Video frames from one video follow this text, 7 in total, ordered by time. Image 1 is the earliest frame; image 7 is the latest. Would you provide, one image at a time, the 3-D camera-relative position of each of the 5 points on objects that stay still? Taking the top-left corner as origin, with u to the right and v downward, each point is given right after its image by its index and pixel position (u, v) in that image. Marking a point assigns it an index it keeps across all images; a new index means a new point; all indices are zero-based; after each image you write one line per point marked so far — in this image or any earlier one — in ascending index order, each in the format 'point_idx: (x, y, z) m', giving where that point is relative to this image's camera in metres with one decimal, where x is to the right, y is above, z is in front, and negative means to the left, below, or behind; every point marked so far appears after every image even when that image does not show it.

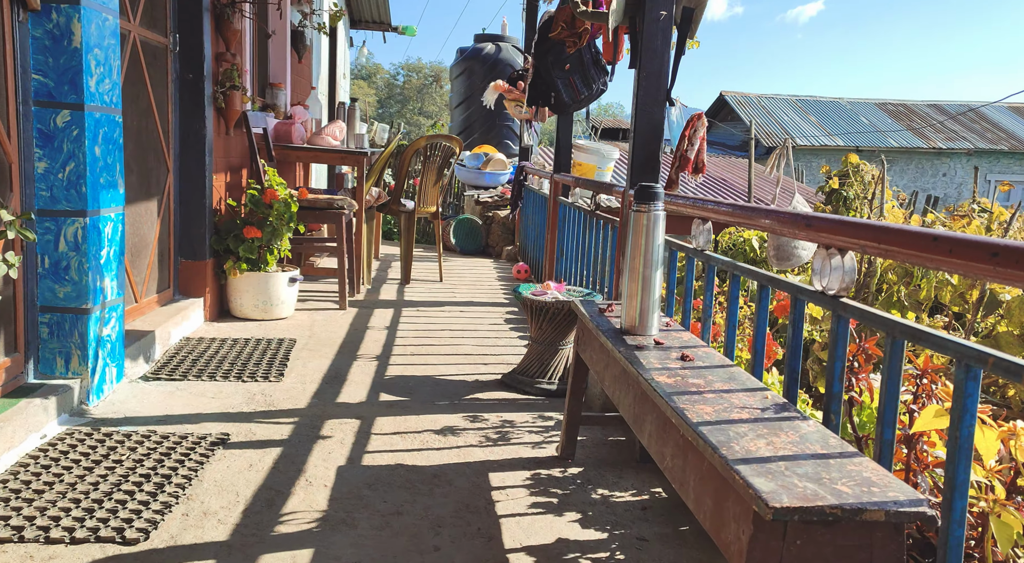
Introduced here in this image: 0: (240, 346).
0: (-1.4, -0.3, +4.2) m
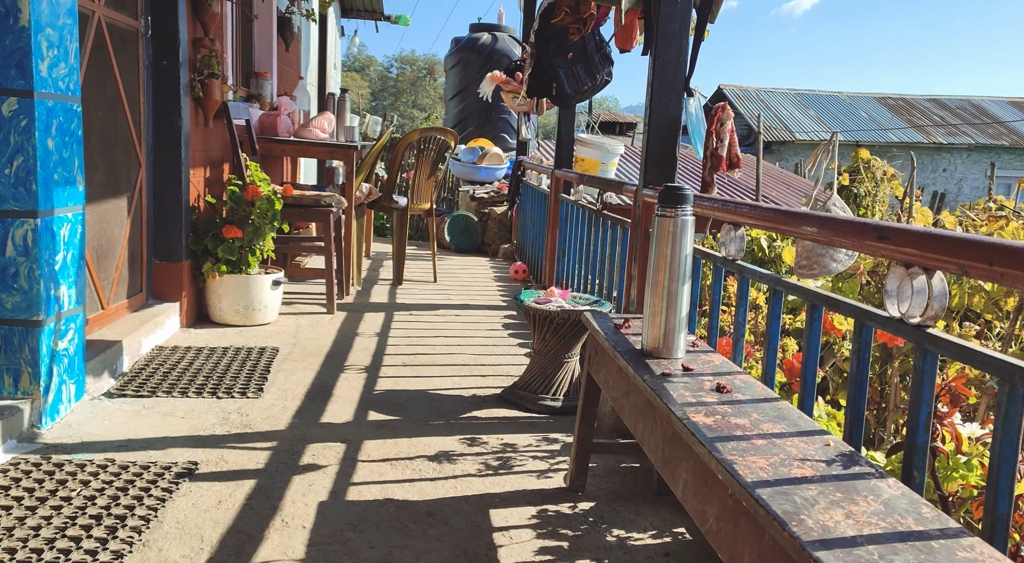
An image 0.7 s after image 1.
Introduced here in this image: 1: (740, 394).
0: (-1.4, -0.4, +3.9) m
1: (+0.5, -0.2, +1.8) m
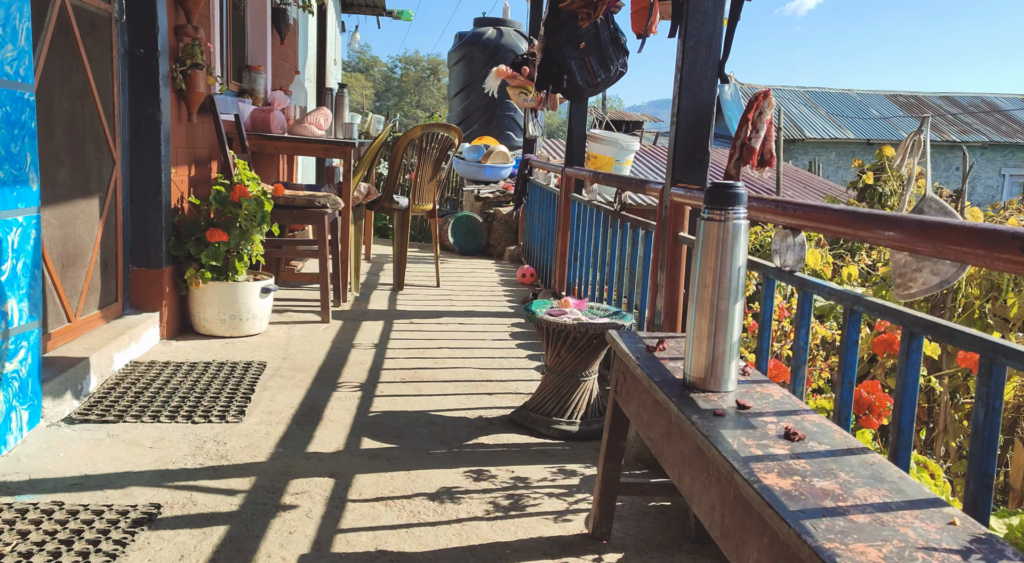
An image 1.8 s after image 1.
0: (-1.3, -0.4, +3.6) m
1: (+0.5, -0.3, +1.5) m
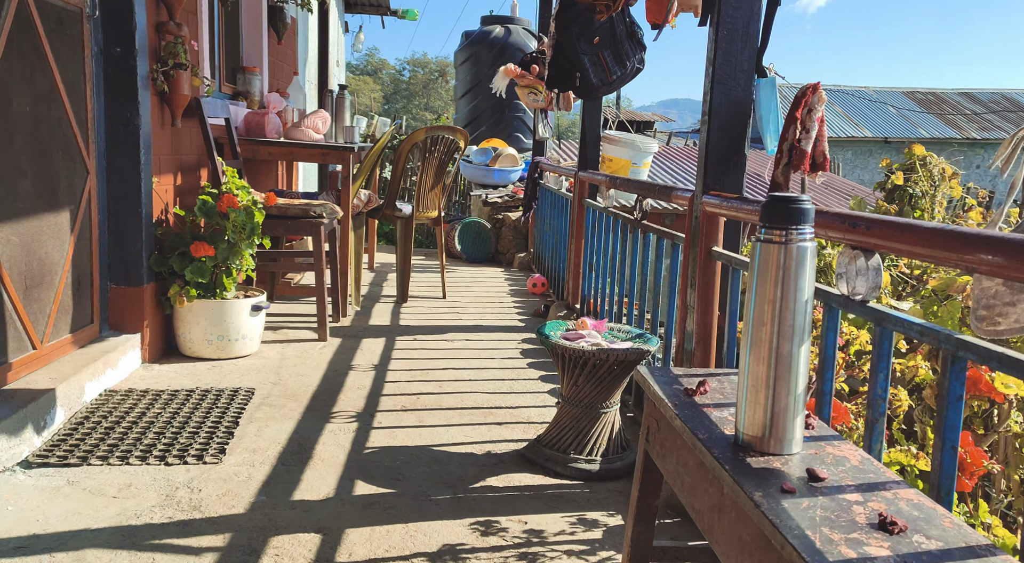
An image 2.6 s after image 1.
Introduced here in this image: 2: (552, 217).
0: (-1.3, -0.5, +3.3) m
1: (+0.5, -0.3, +1.1) m
2: (+0.3, +0.5, +6.3) m
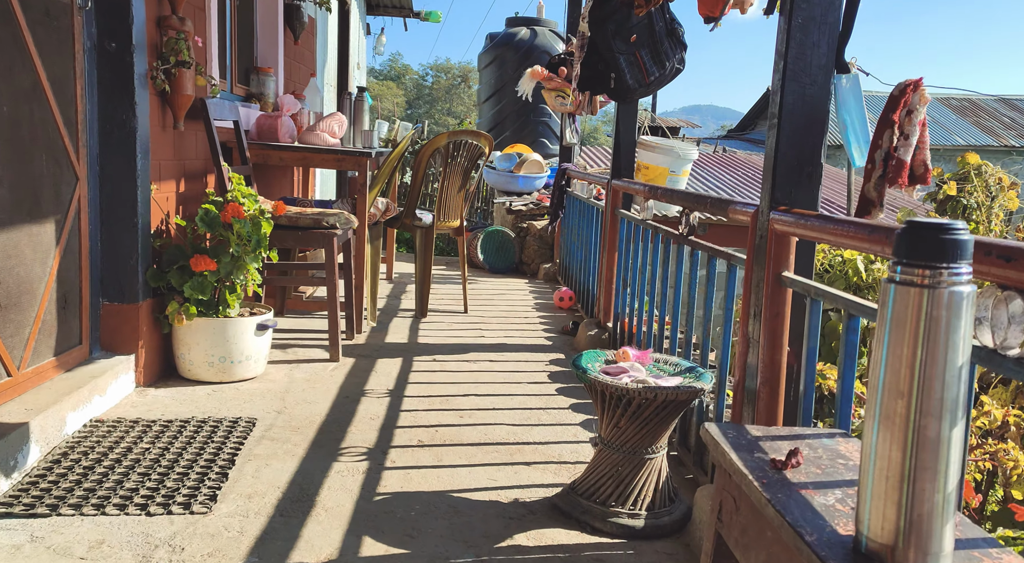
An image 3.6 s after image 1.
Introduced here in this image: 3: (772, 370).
0: (-1.2, -0.5, +2.9) m
1: (+0.6, -0.4, +0.8) m
2: (+0.5, +0.4, +5.9) m
3: (+0.7, -0.2, +2.1) m
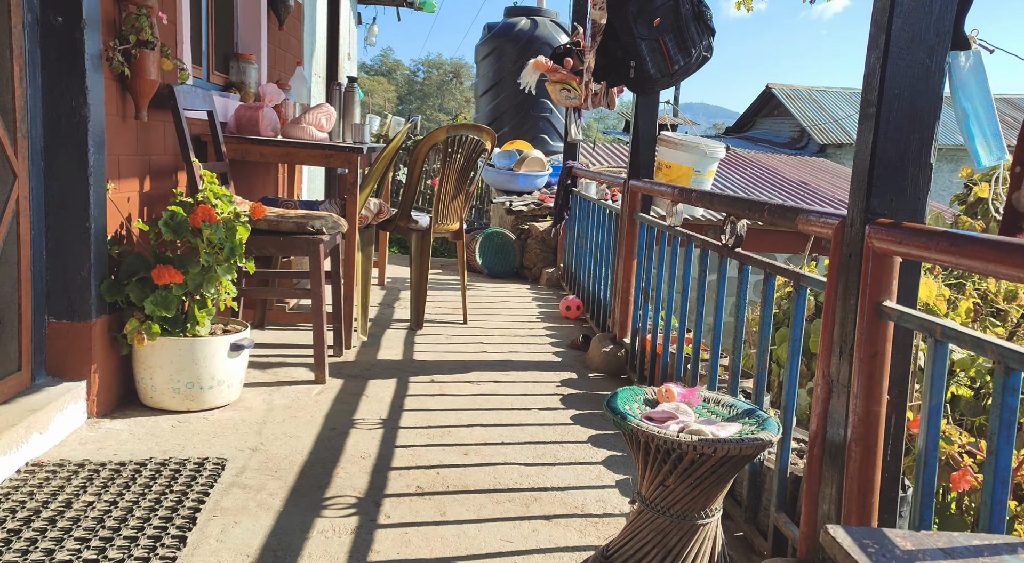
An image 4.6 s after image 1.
0: (-1.1, -0.6, +2.5) m
1: (+0.7, -0.5, +0.3) m
2: (+0.5, +0.3, +5.5) m
3: (+0.7, -0.3, +1.7) m
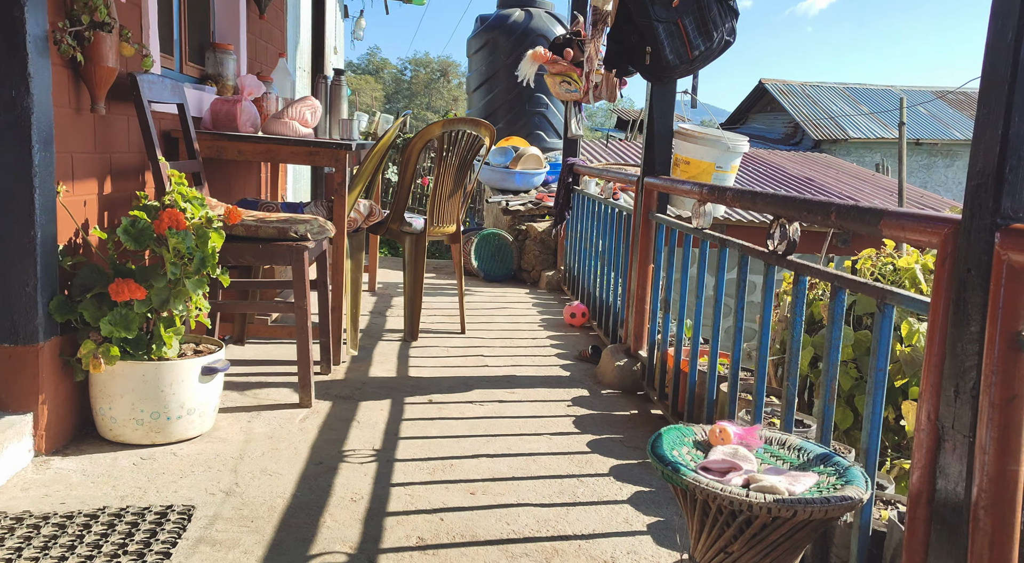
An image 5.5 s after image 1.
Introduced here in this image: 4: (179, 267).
0: (-1.1, -0.6, +2.1) m
1: (+0.7, -0.5, -0.1) m
2: (+0.5, +0.3, +5.1) m
3: (+0.8, -0.3, +1.3) m
4: (-1.1, 0.0, +2.7) m
